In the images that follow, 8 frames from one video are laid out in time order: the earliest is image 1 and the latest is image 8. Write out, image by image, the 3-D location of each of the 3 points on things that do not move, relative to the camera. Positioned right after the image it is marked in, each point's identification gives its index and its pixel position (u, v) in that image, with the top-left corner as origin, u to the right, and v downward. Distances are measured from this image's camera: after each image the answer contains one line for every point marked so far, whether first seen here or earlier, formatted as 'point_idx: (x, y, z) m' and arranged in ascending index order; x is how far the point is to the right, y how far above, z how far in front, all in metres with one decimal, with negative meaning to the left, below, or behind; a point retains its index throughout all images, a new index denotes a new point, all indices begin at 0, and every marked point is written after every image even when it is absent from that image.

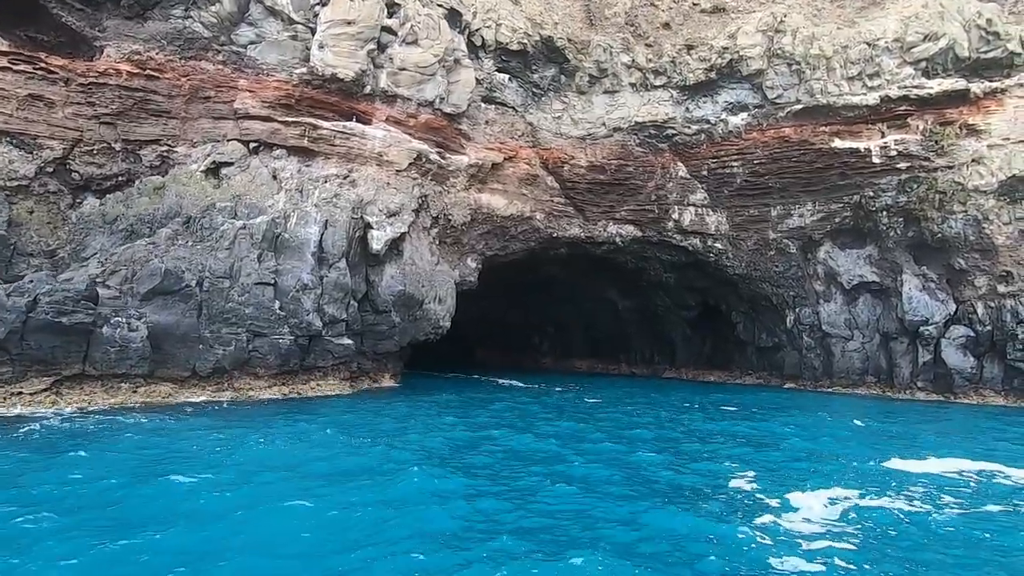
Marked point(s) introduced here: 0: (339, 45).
0: (-4.1, +5.7, +12.8) m
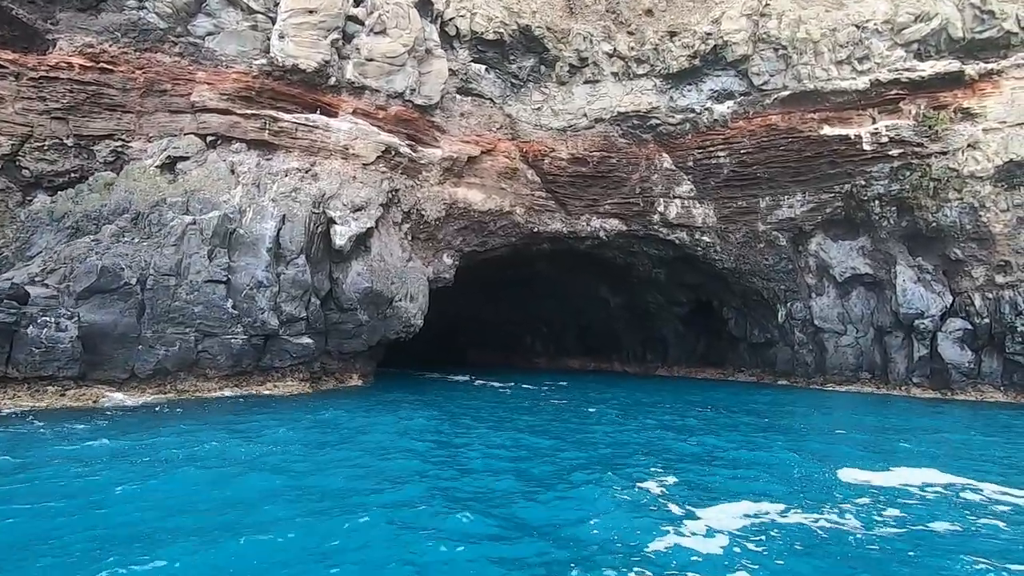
0: (-4.8, +5.8, +12.3) m
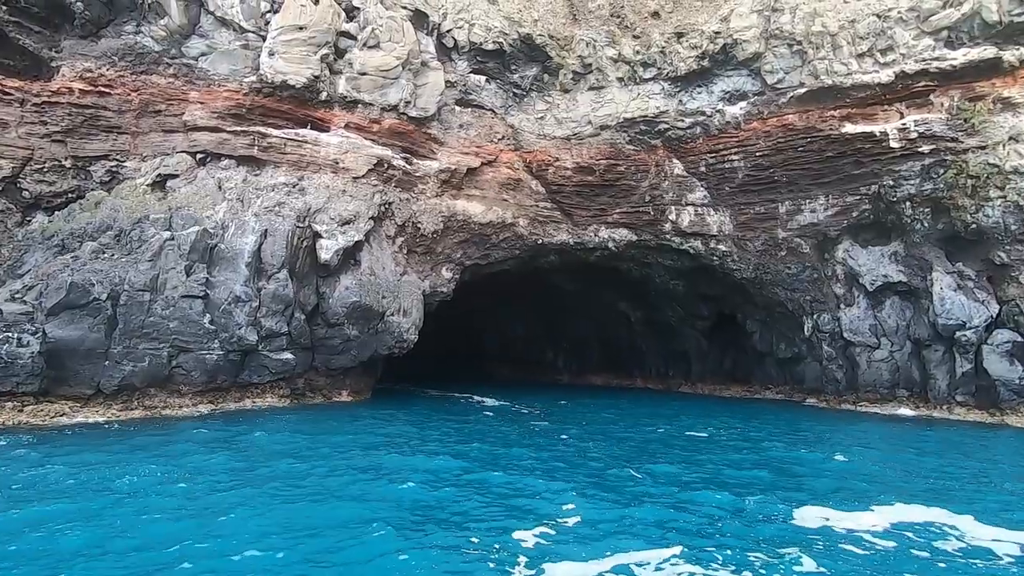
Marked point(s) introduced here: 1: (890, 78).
0: (-5.1, +5.4, +12.4) m
1: (+9.6, +5.3, +13.8) m
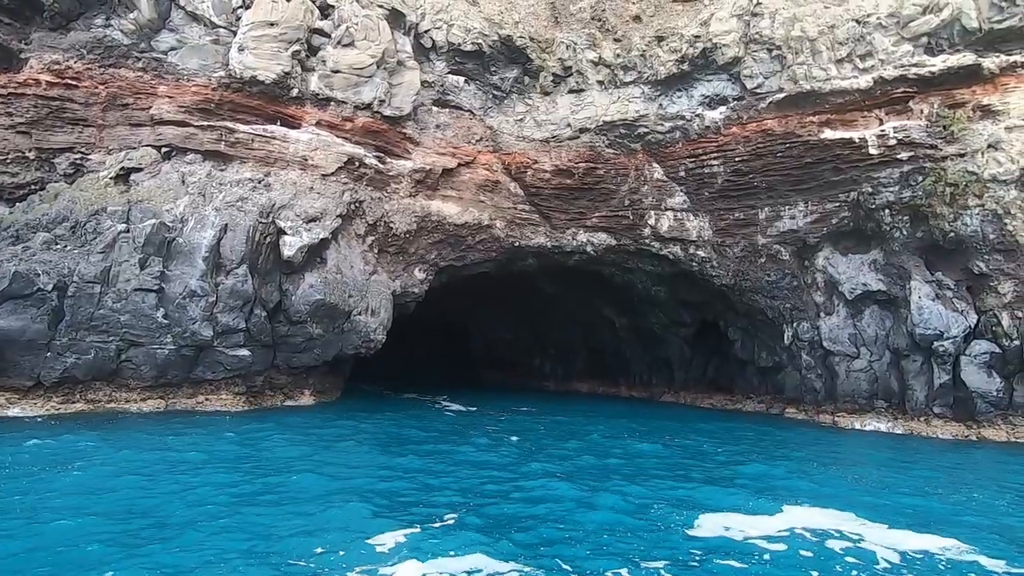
0: (-5.8, +5.5, +12.4) m
1: (+8.9, +5.1, +13.6) m
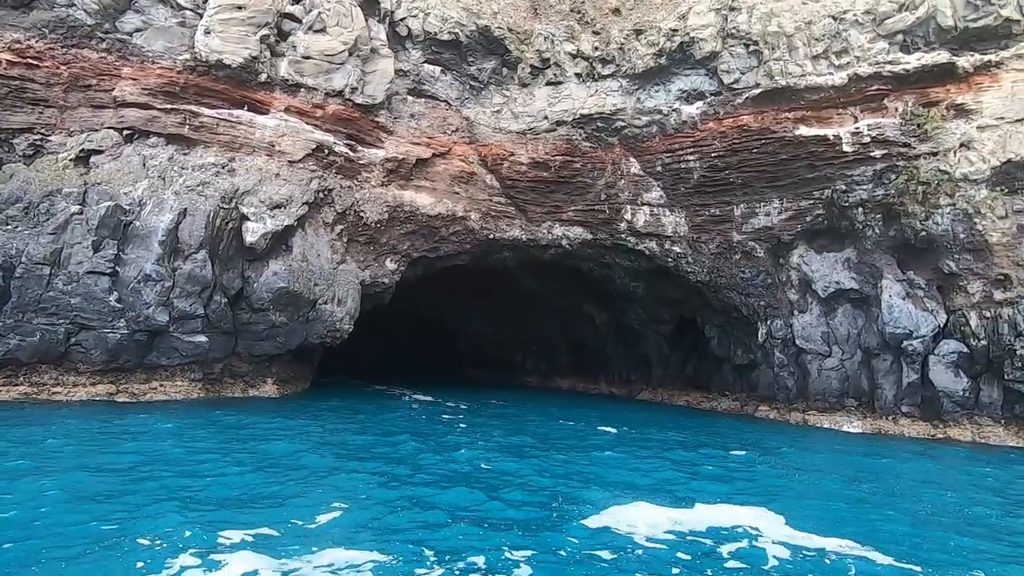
0: (-6.4, +5.8, +12.2) m
1: (+8.3, +5.2, +13.5) m
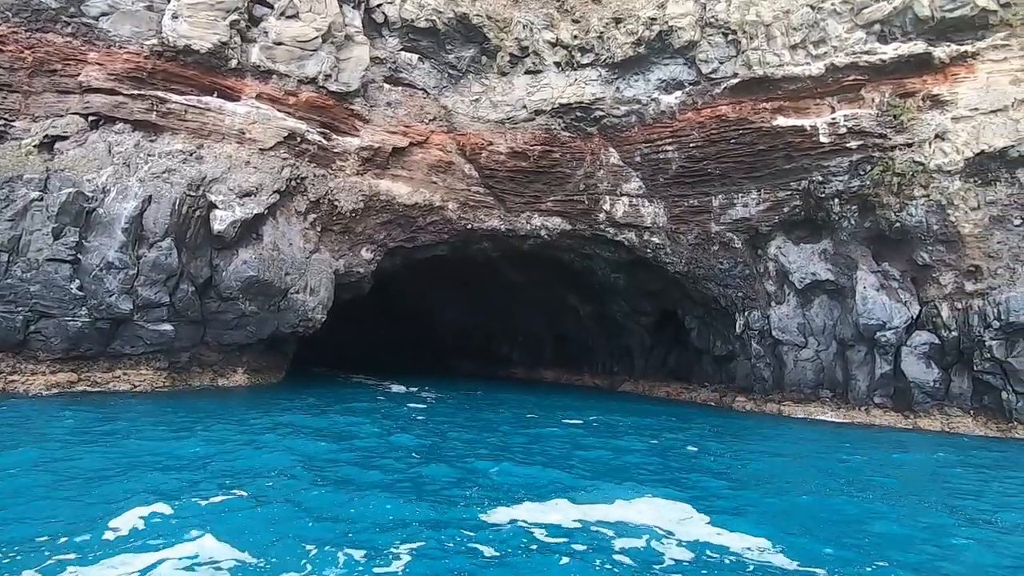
0: (-7.0, +6.0, +12.0) m
1: (+7.7, +5.4, +13.5) m
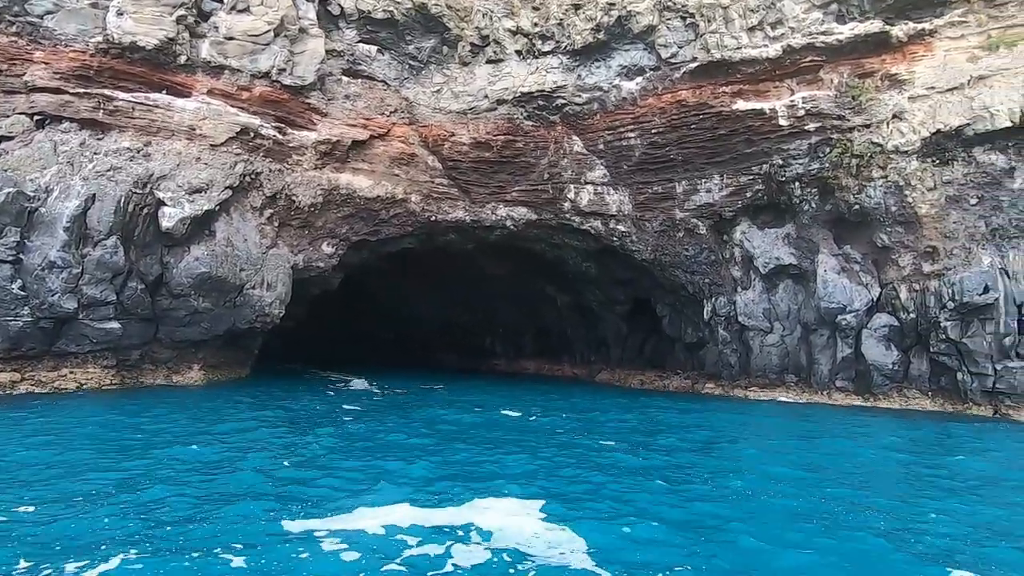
0: (-8.2, +6.1, +11.9) m
1: (+6.5, +5.8, +13.3) m
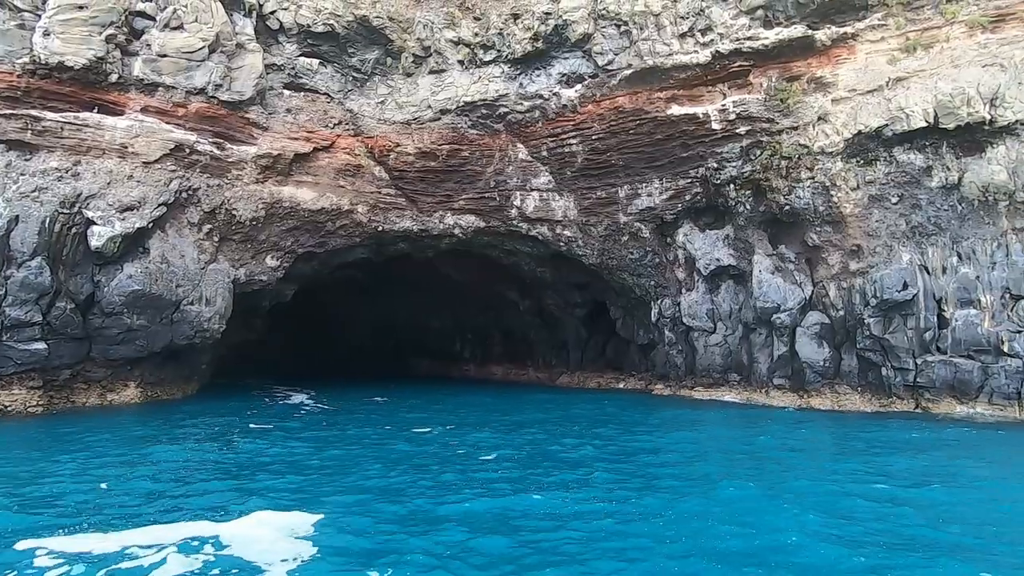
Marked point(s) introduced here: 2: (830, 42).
0: (-9.8, +5.7, +12.0) m
1: (+4.9, +5.7, +13.6) m
2: (+7.5, +5.8, +12.8) m
